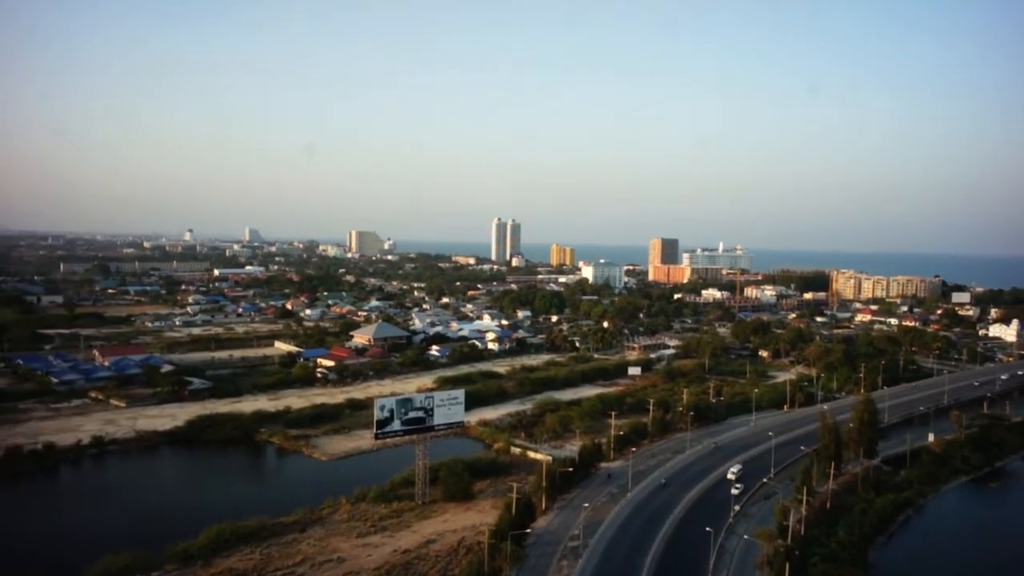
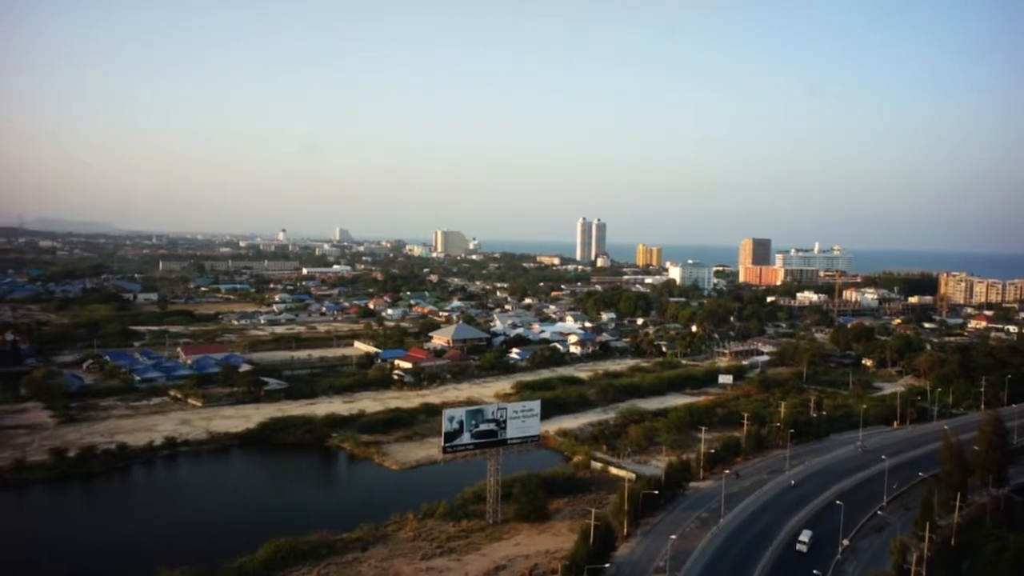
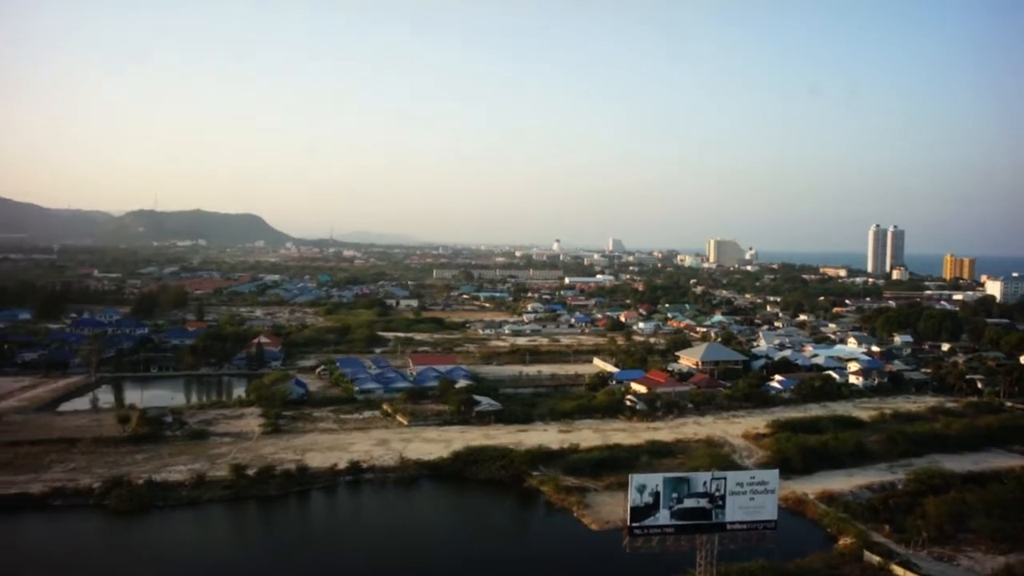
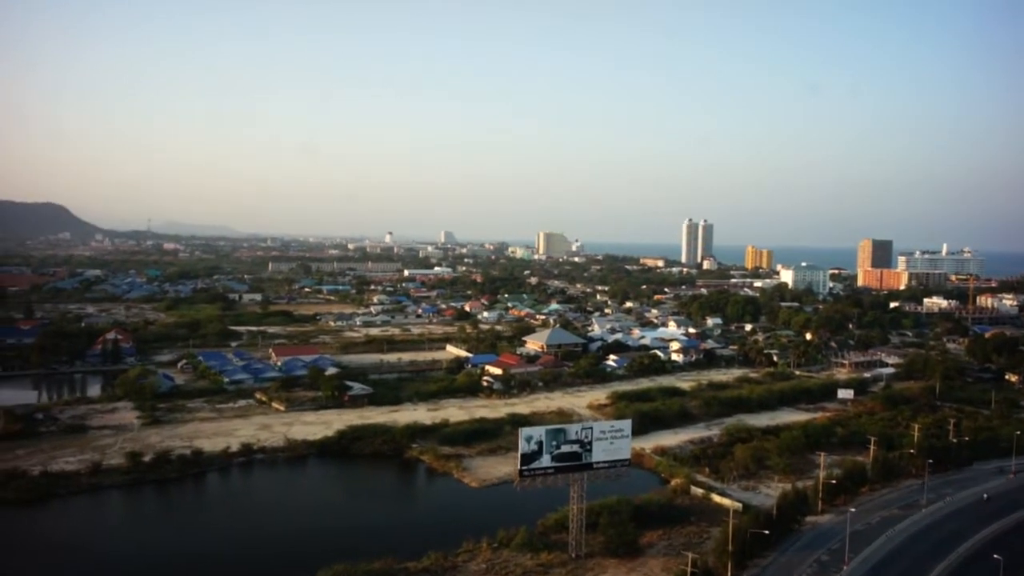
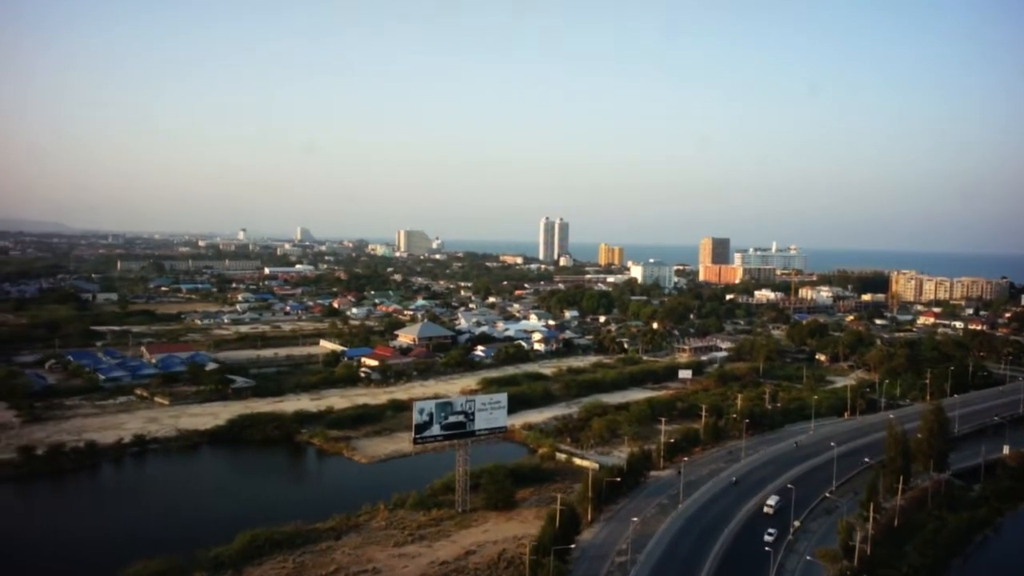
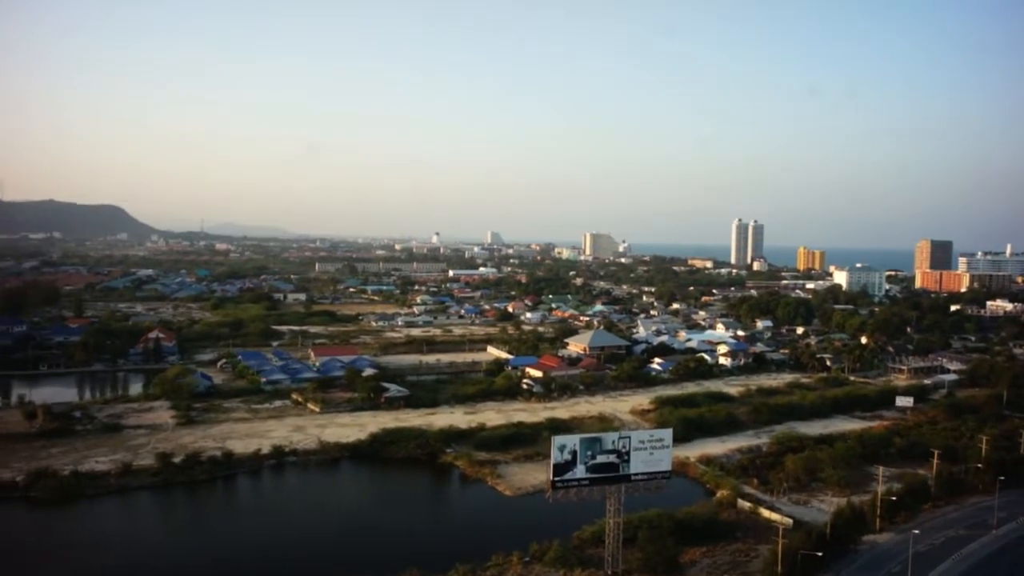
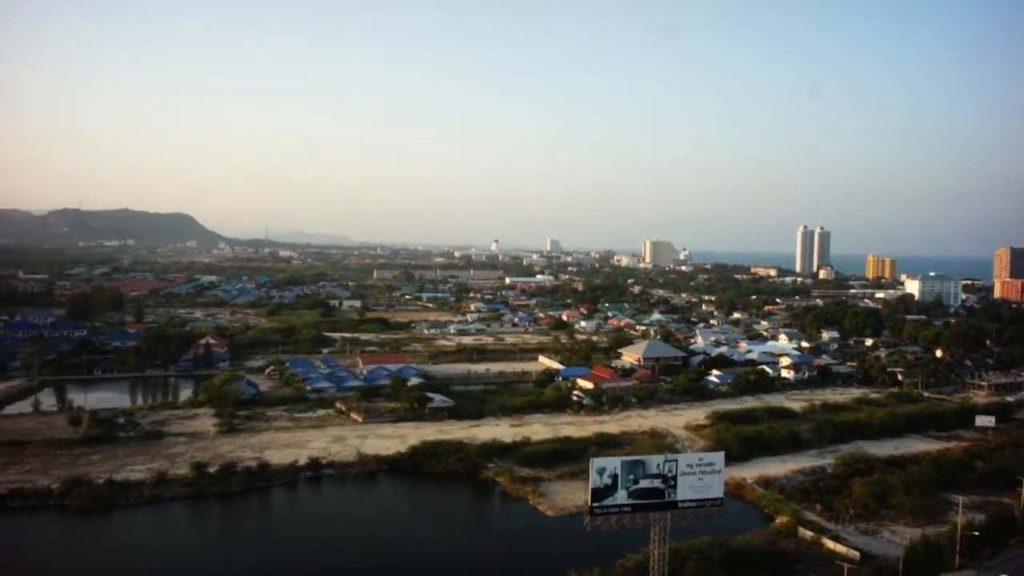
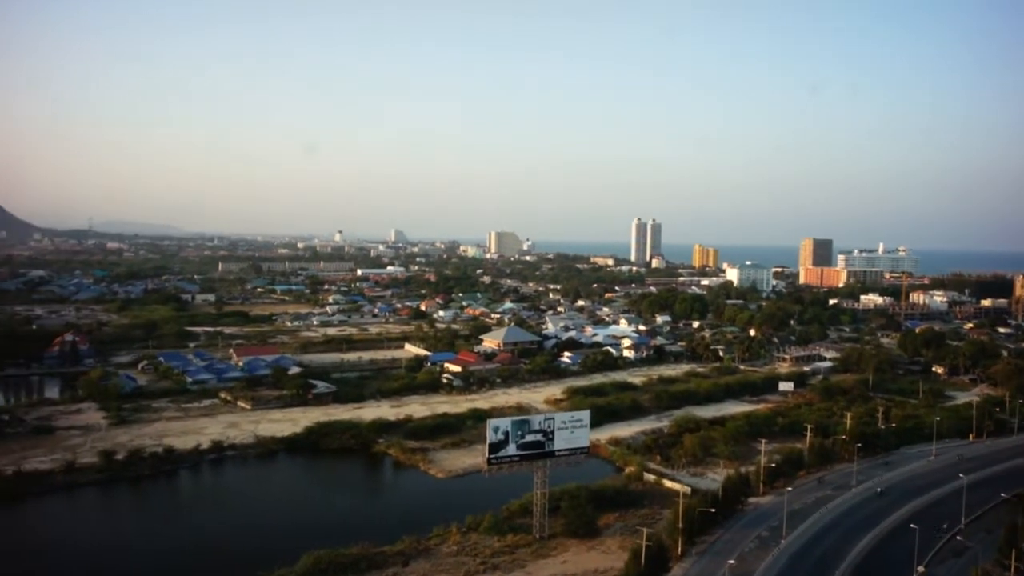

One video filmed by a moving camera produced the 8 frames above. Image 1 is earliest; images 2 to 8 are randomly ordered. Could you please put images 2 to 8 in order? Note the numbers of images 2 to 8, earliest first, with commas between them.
5, 2, 8, 4, 6, 7, 3
